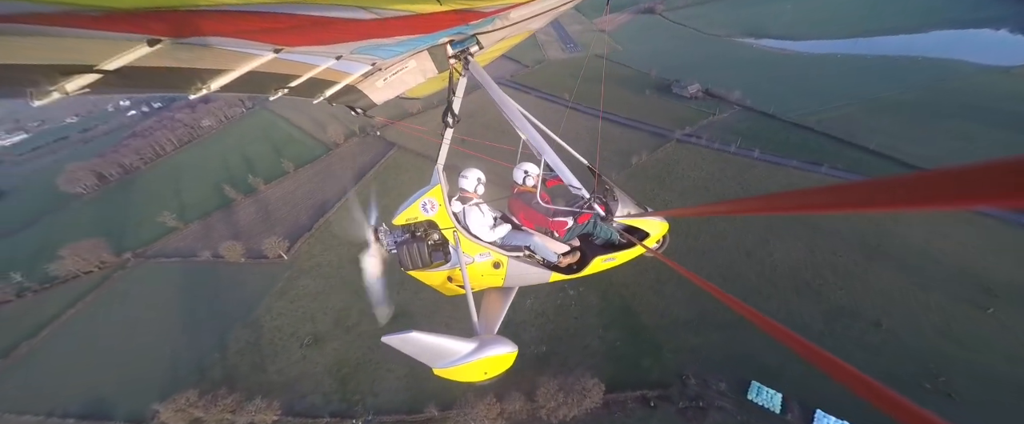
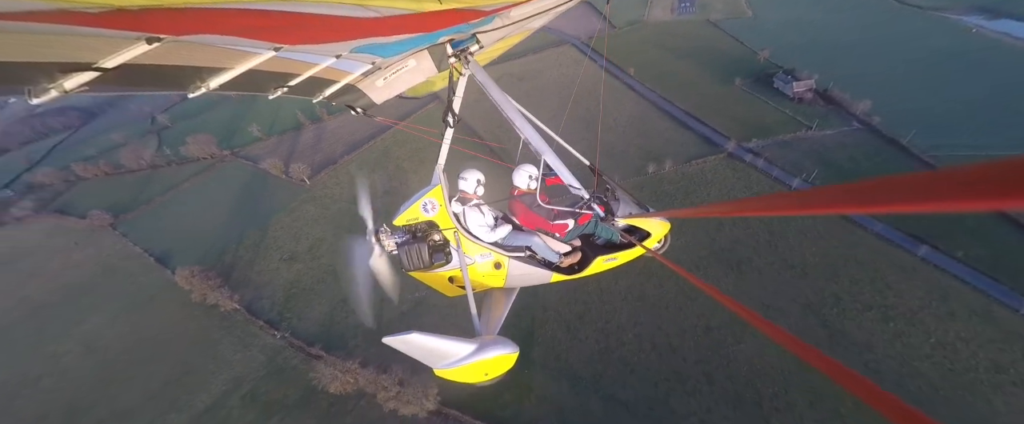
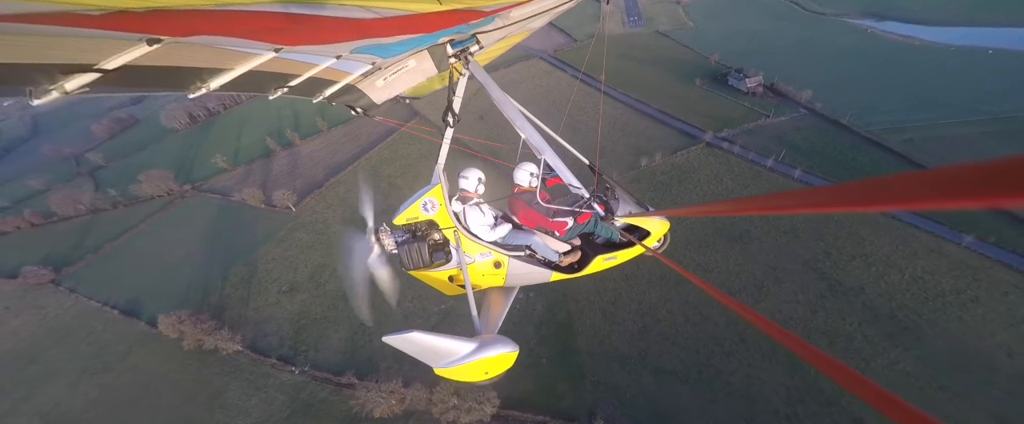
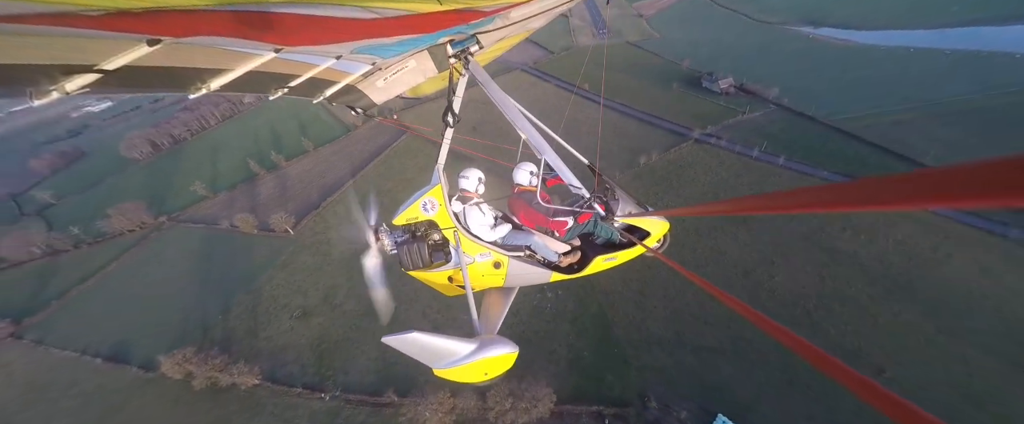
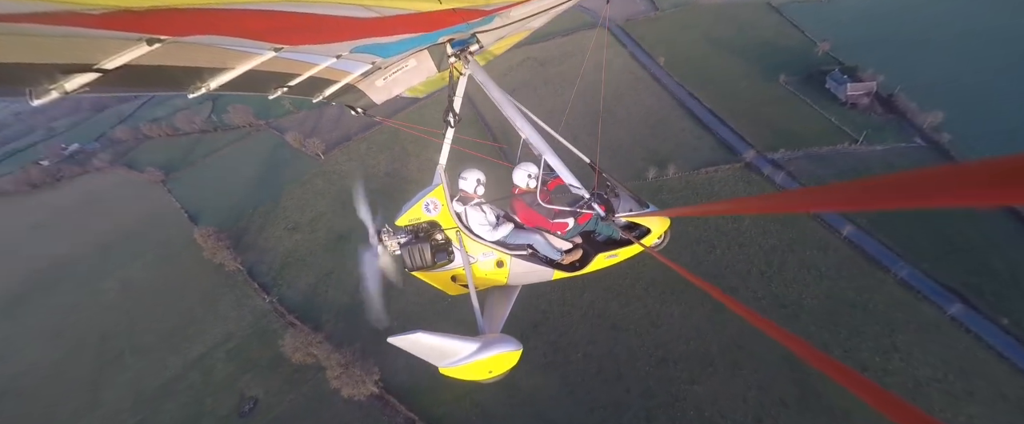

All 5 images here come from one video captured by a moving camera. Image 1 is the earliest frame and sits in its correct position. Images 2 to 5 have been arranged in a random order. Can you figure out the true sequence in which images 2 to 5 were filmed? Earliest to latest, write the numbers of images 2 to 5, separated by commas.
4, 3, 2, 5
